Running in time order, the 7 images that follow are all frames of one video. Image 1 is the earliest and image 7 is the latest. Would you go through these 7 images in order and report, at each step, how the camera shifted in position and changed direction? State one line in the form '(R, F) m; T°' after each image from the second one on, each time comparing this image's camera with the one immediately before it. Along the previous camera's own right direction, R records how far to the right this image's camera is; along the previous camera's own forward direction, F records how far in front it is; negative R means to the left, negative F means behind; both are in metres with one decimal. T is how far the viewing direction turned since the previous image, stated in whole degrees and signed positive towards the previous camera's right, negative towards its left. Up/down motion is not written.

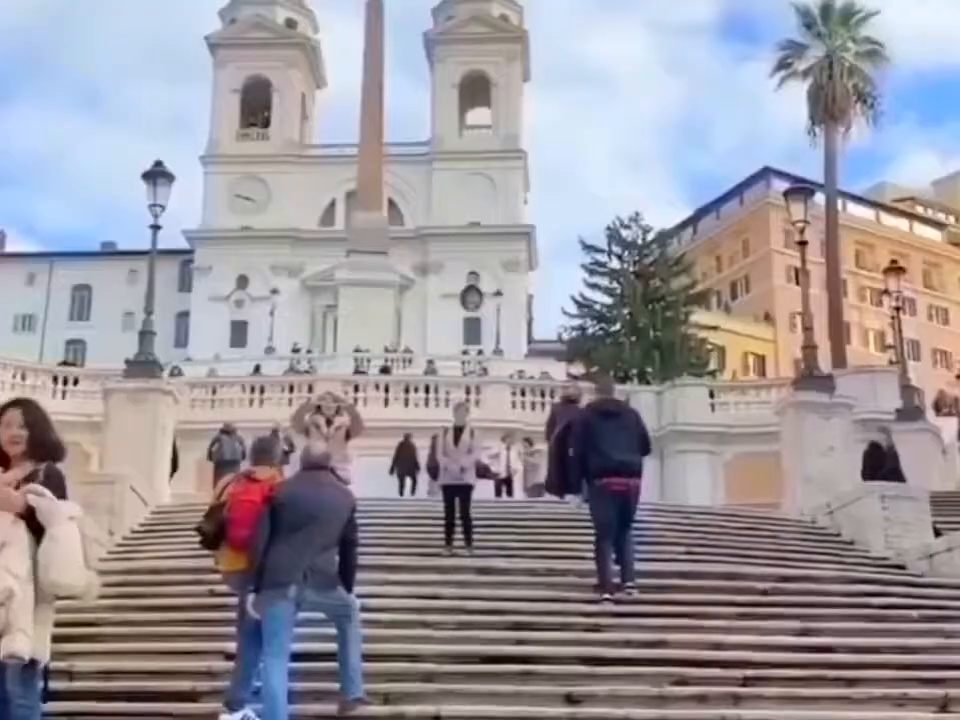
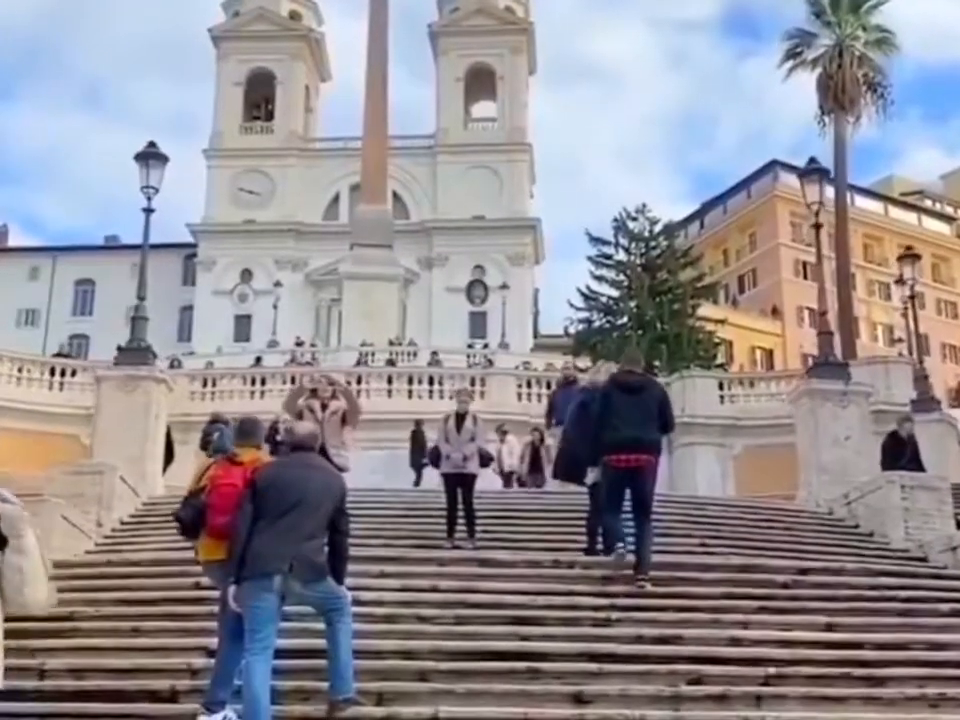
(0.0, +0.6) m; 0°
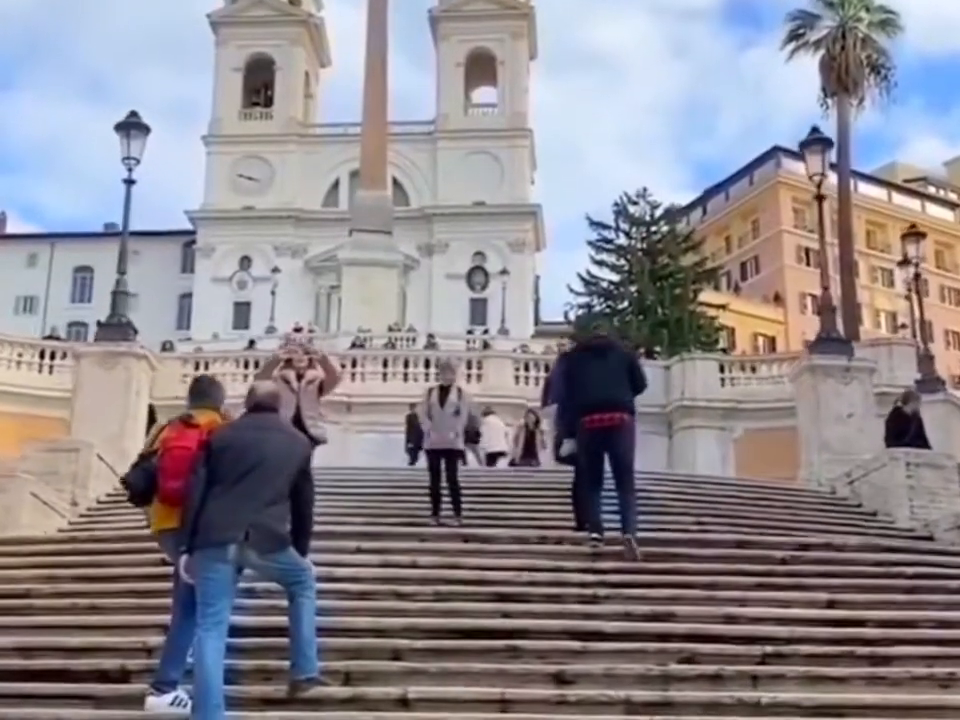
(+0.1, +0.5) m; 0°
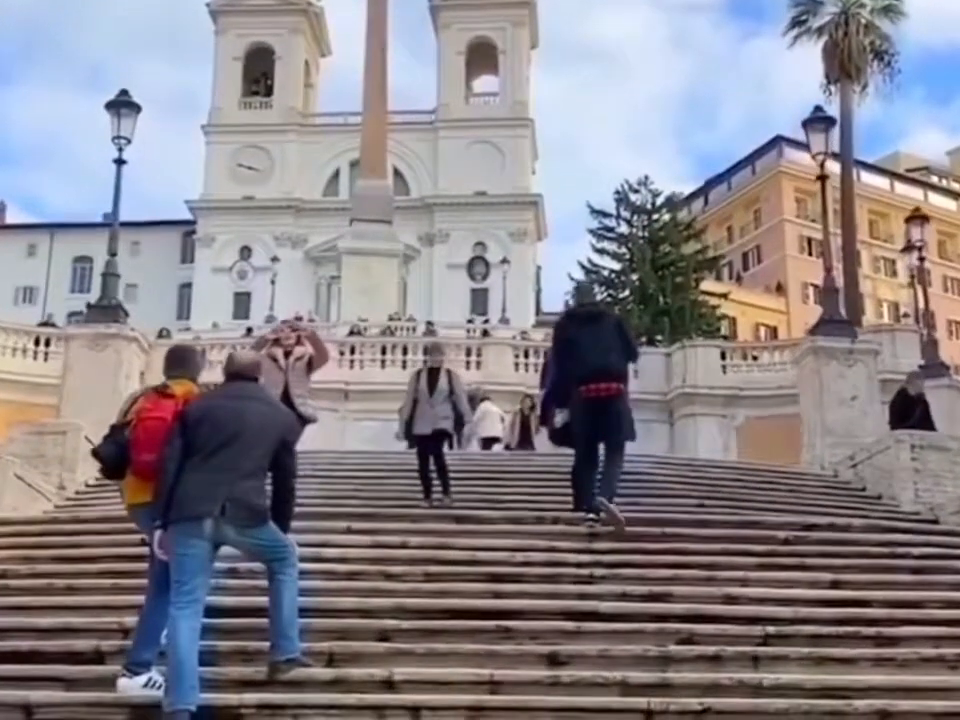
(+0.1, +0.3) m; 0°
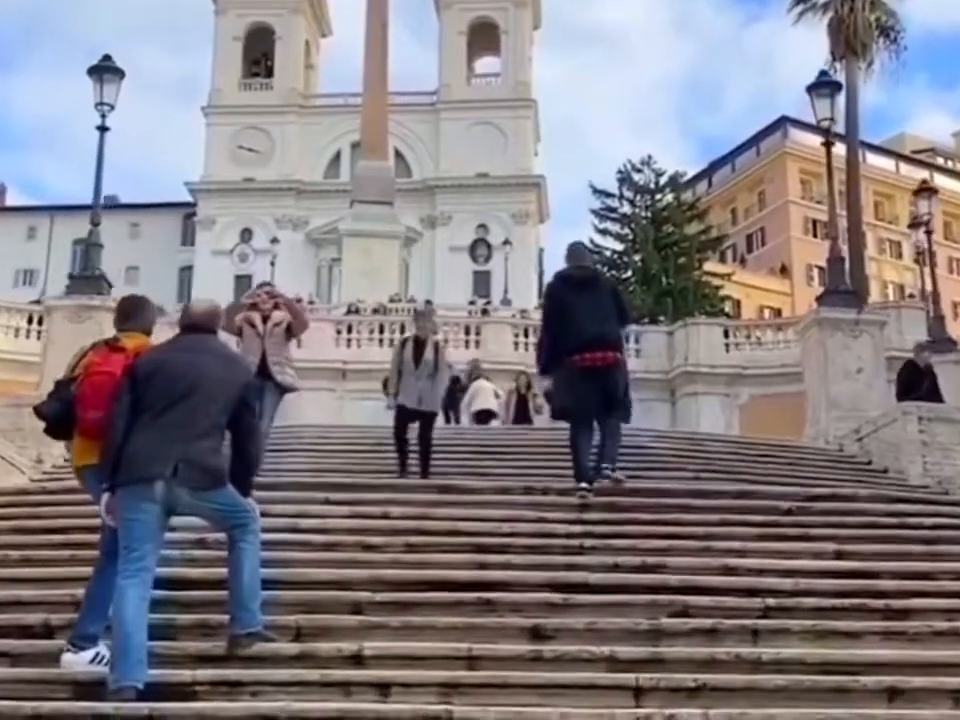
(+0.1, +0.5) m; 0°
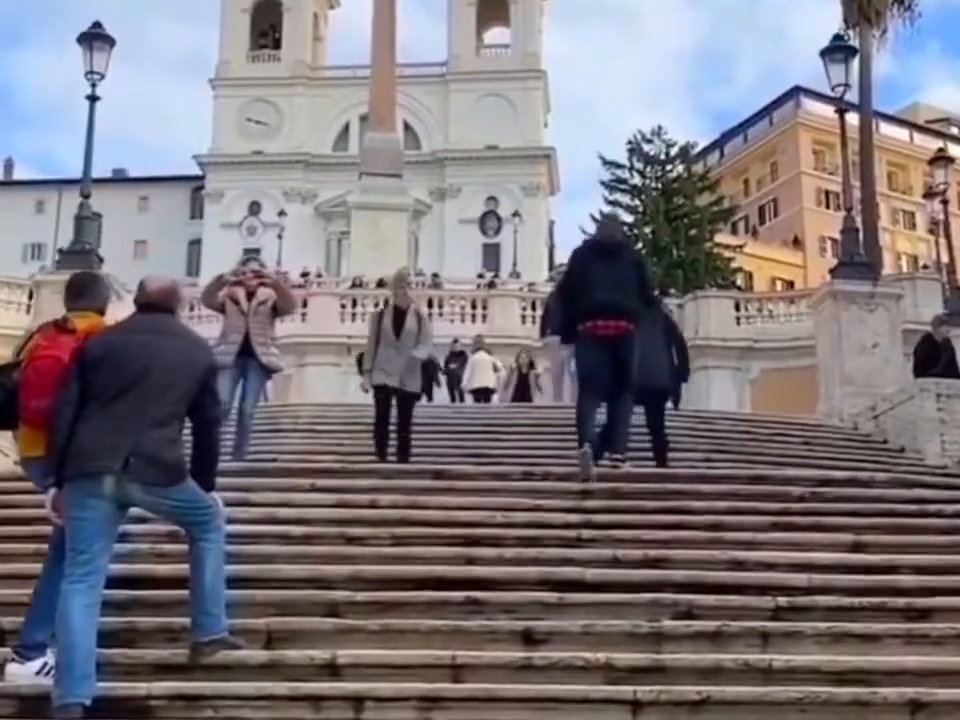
(+0.1, +0.5) m; 0°
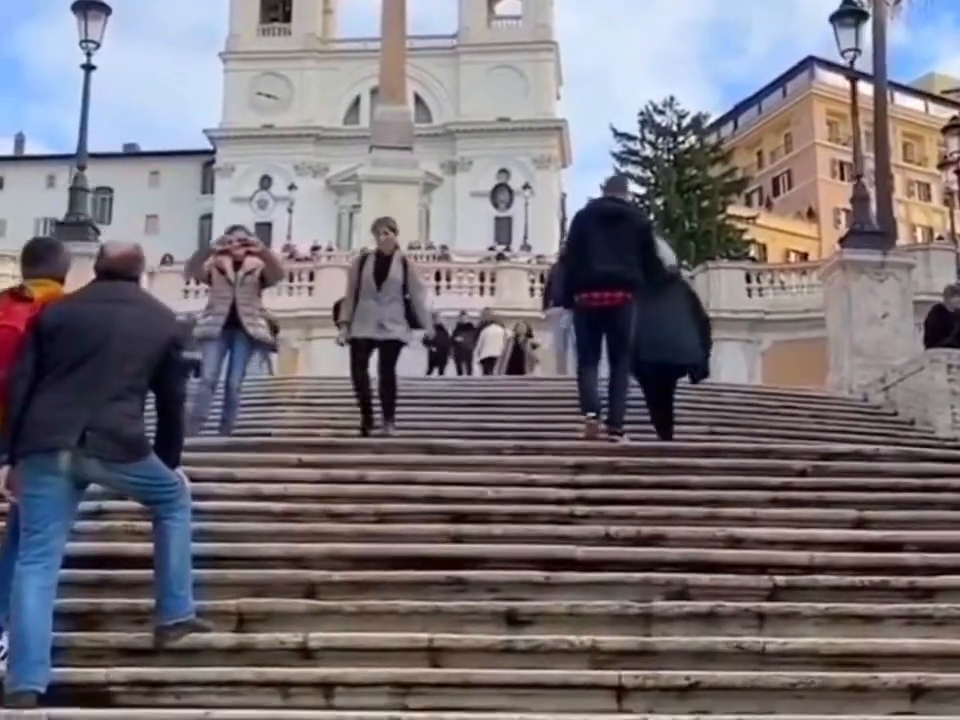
(+0.1, +0.3) m; -1°
